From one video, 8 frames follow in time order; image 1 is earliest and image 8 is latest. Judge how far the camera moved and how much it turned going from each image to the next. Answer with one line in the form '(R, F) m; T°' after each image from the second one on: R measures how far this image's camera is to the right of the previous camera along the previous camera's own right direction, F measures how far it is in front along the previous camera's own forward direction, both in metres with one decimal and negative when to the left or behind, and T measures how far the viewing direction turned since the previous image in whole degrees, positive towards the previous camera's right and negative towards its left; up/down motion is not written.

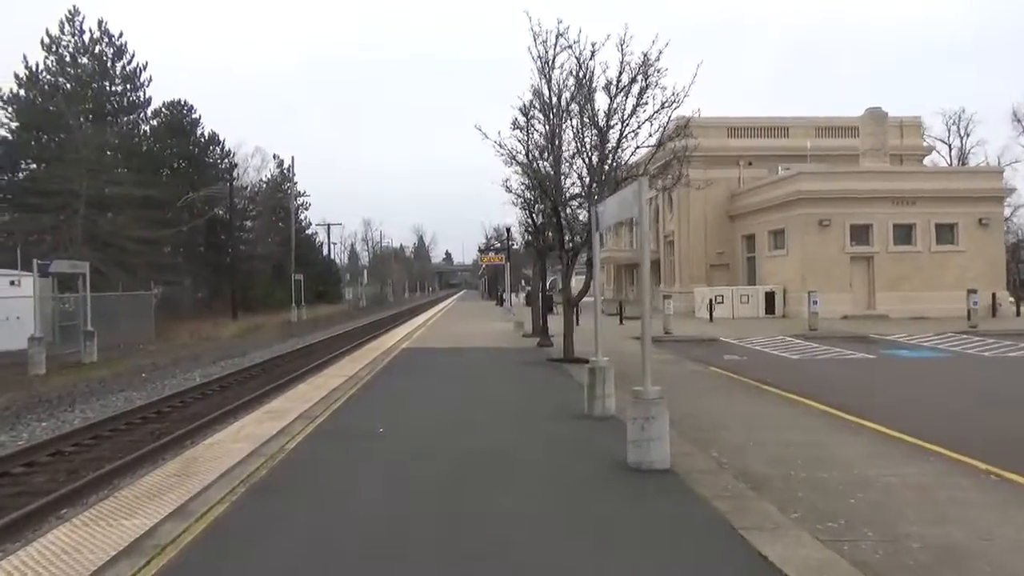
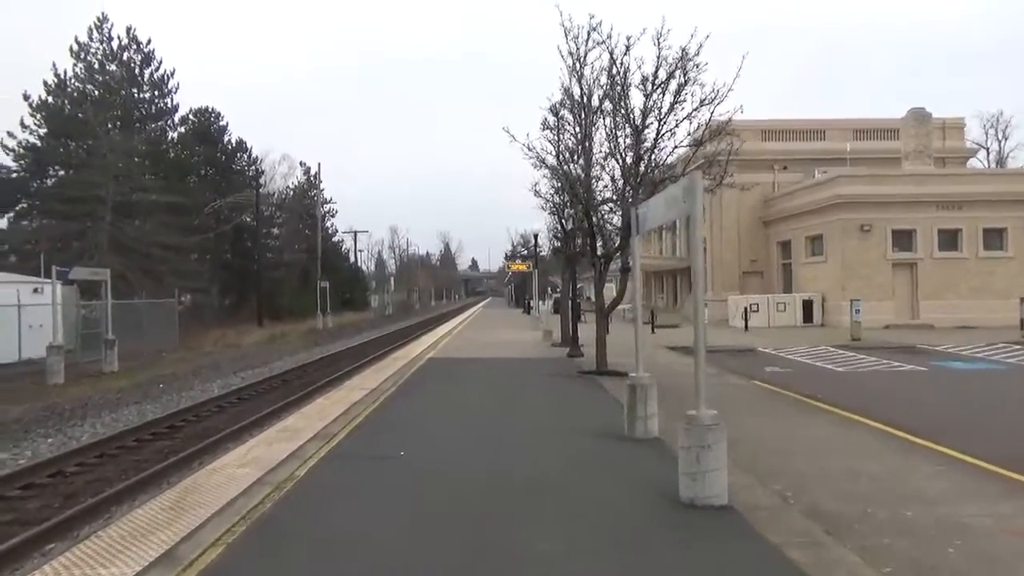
(-0.1, +1.0) m; -2°
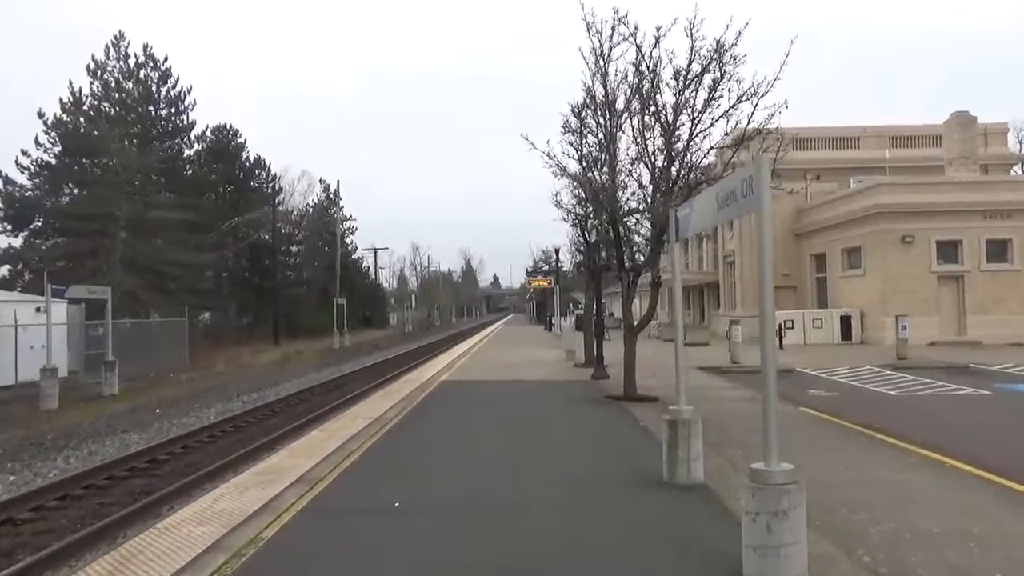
(+0.1, +1.7) m; -1°
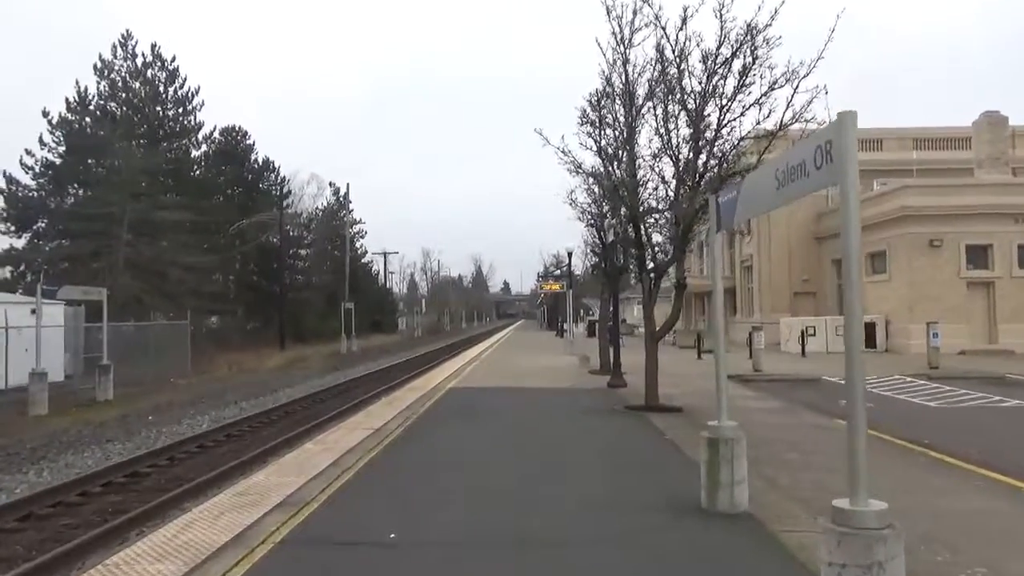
(0.0, +1.2) m; -1°
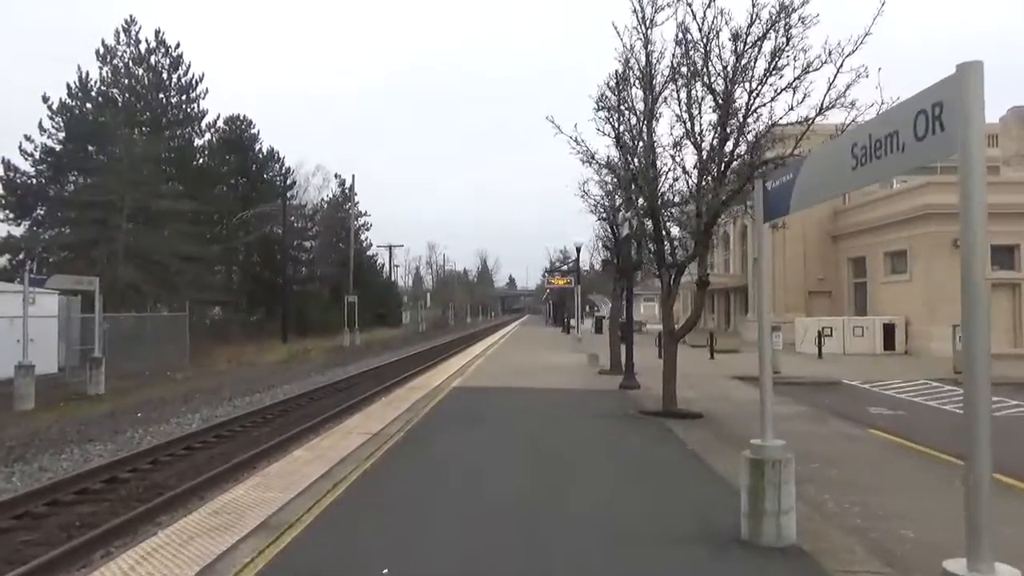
(-0.1, +1.0) m; 0°
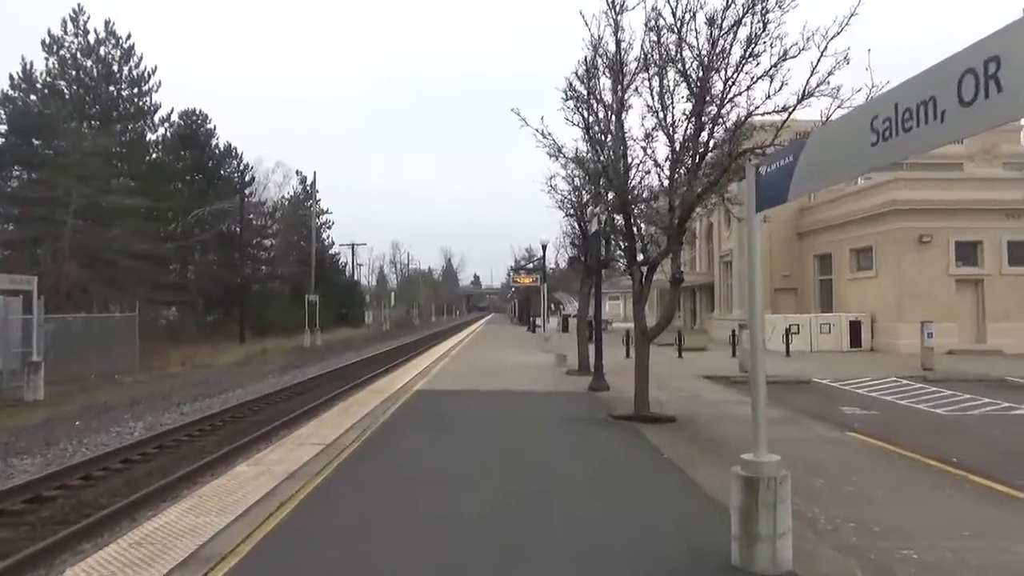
(0.0, +0.8) m; +2°
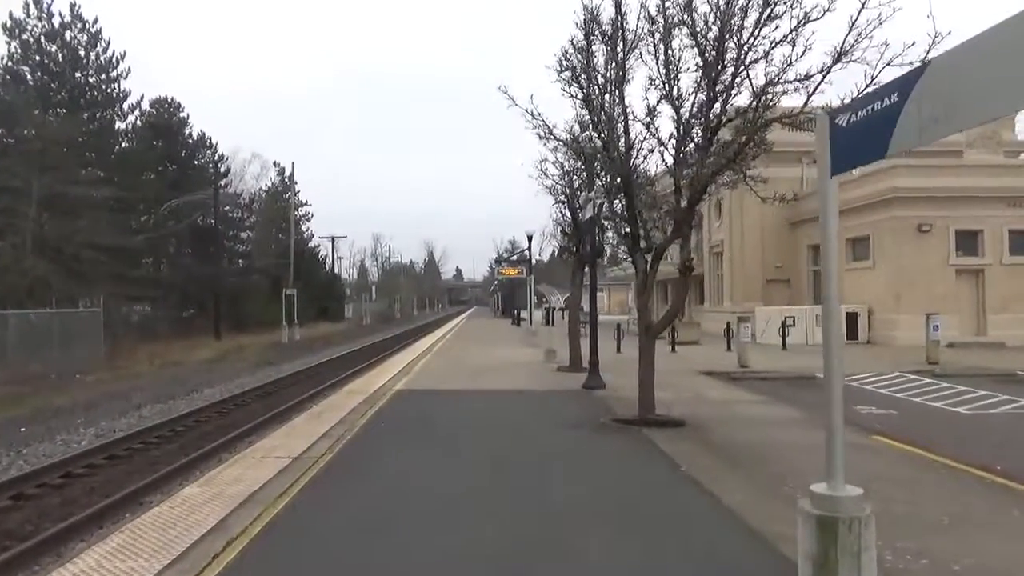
(-0.1, +1.4) m; +1°
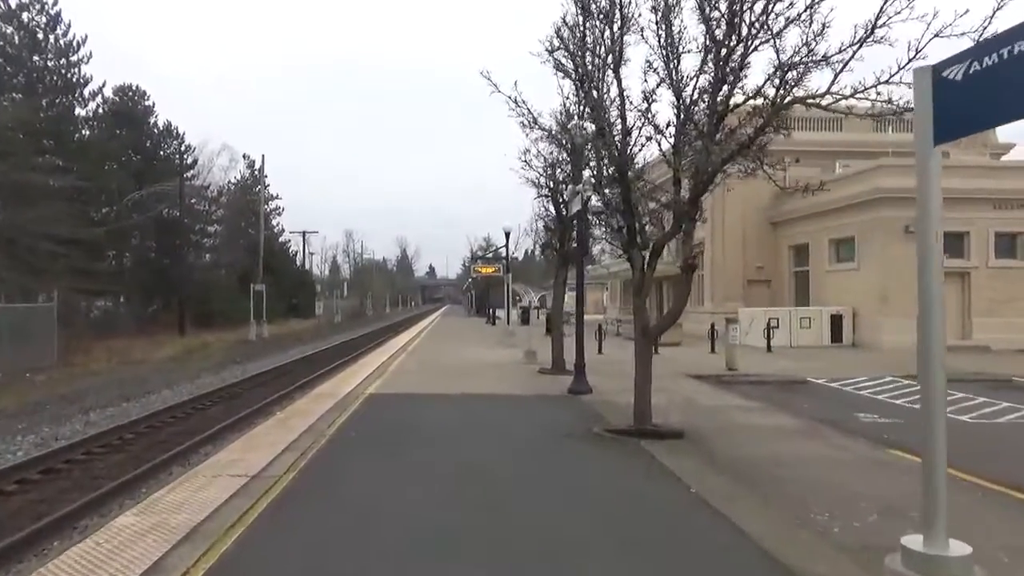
(-0.2, +1.1) m; +2°
